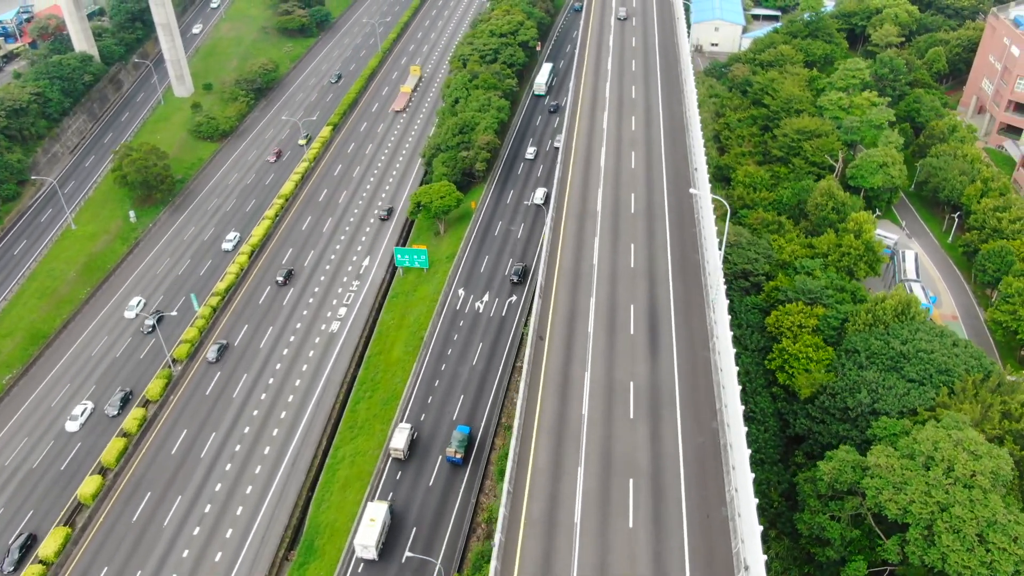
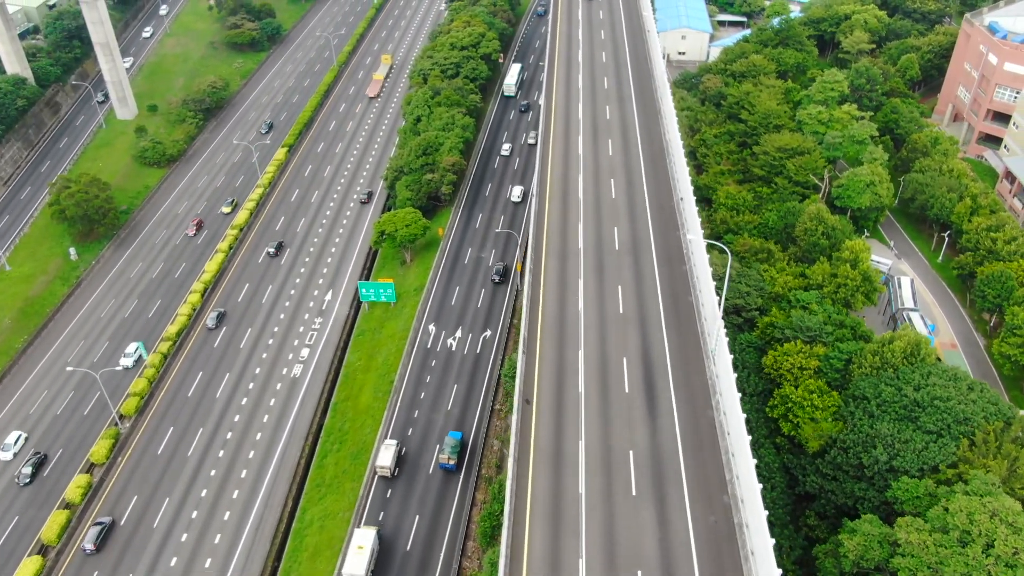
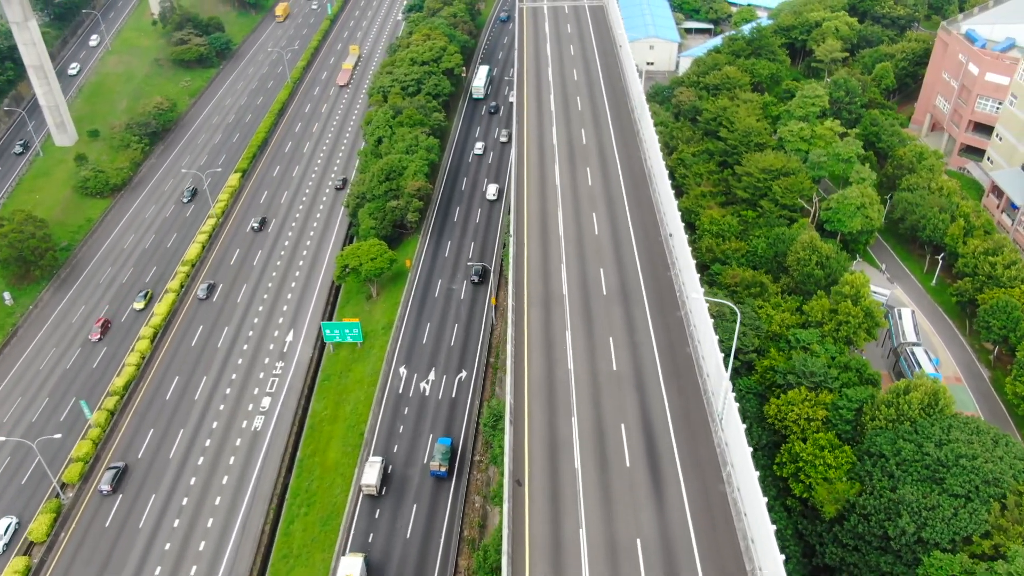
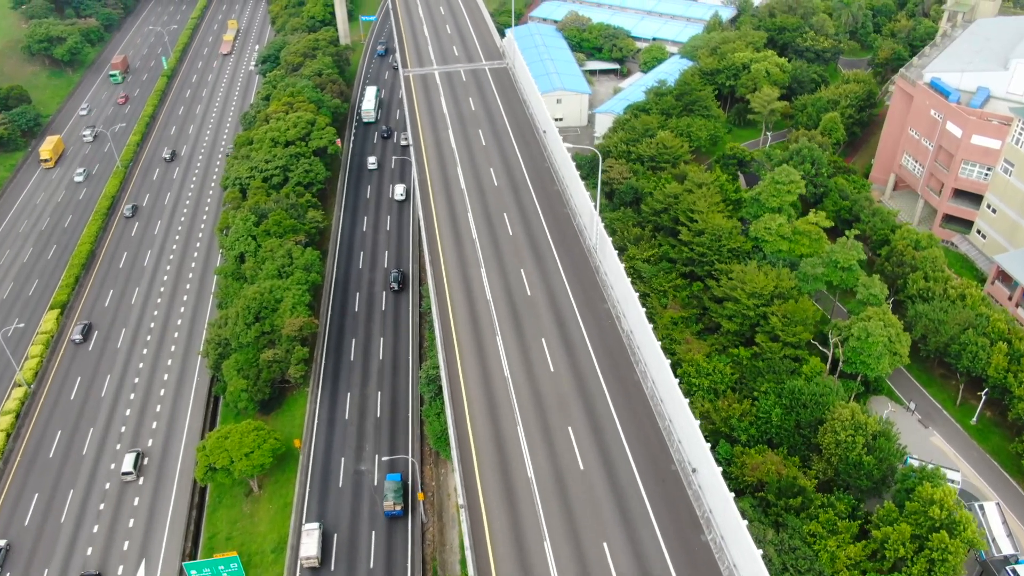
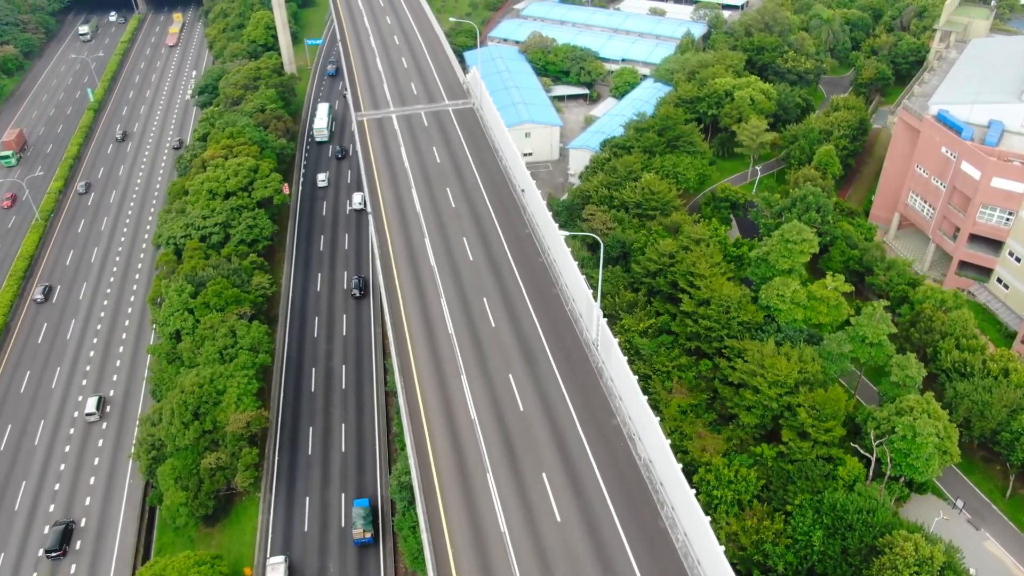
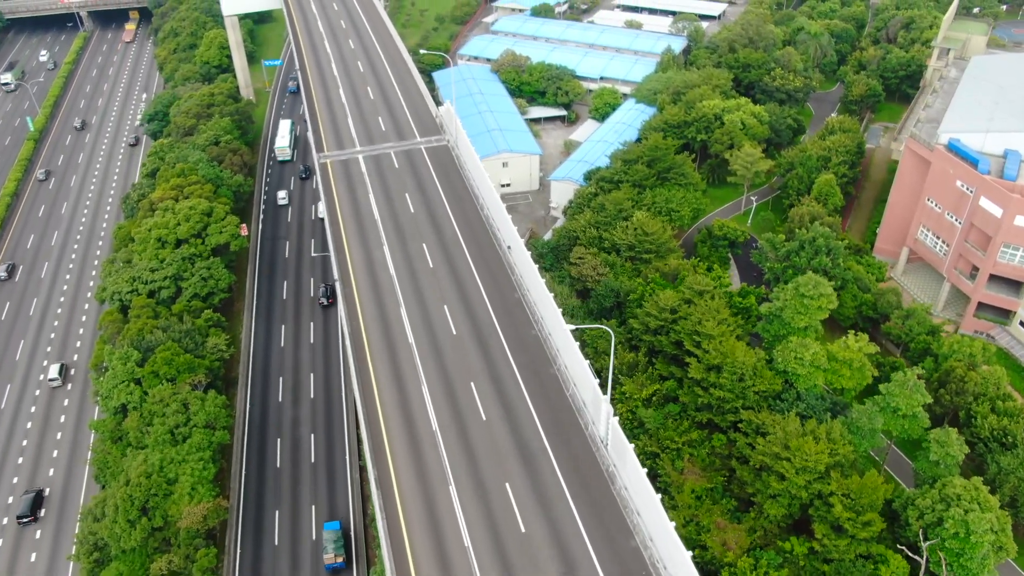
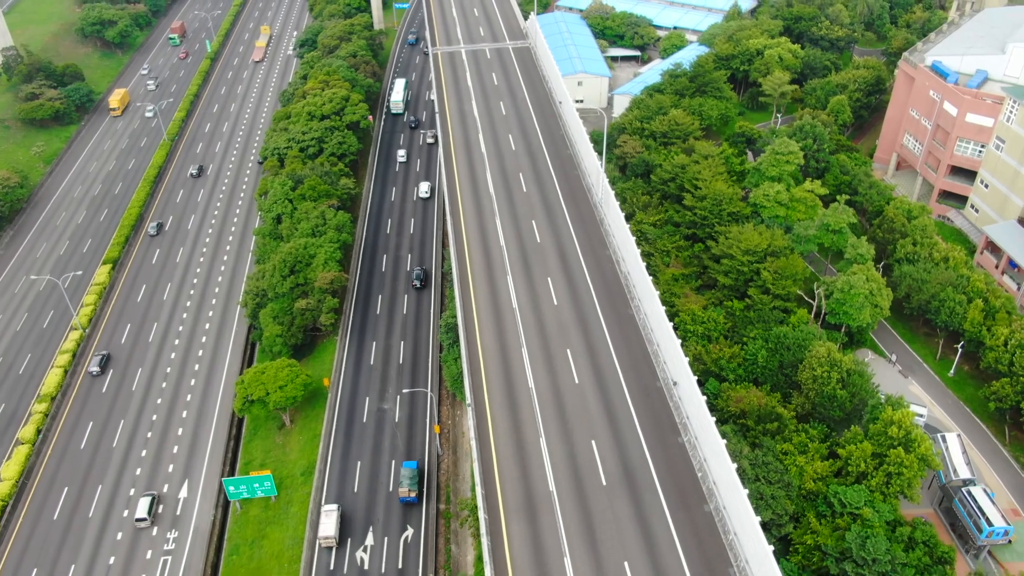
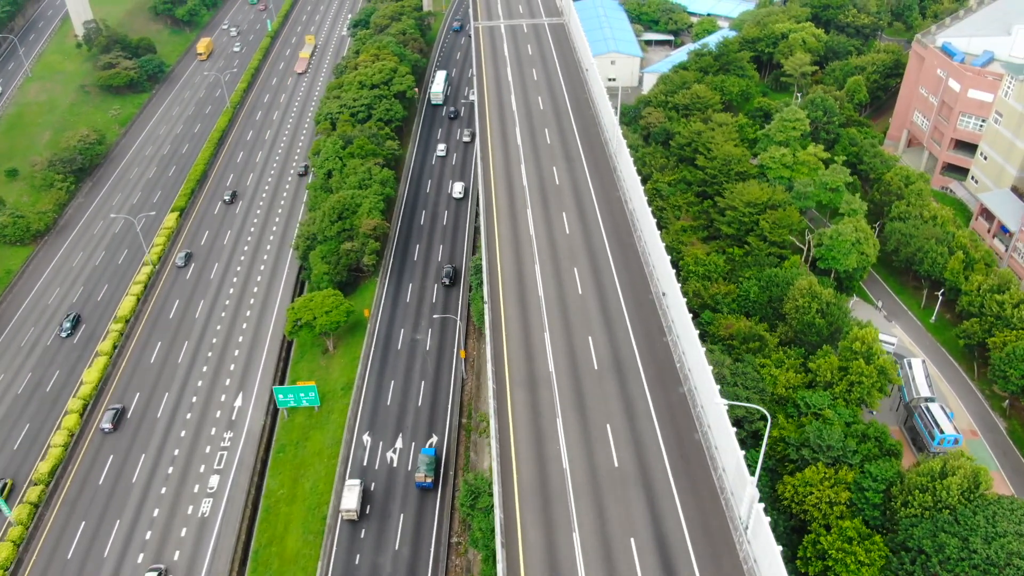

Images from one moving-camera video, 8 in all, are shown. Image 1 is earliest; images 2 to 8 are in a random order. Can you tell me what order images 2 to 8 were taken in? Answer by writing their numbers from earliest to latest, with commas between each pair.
2, 3, 8, 7, 4, 5, 6
